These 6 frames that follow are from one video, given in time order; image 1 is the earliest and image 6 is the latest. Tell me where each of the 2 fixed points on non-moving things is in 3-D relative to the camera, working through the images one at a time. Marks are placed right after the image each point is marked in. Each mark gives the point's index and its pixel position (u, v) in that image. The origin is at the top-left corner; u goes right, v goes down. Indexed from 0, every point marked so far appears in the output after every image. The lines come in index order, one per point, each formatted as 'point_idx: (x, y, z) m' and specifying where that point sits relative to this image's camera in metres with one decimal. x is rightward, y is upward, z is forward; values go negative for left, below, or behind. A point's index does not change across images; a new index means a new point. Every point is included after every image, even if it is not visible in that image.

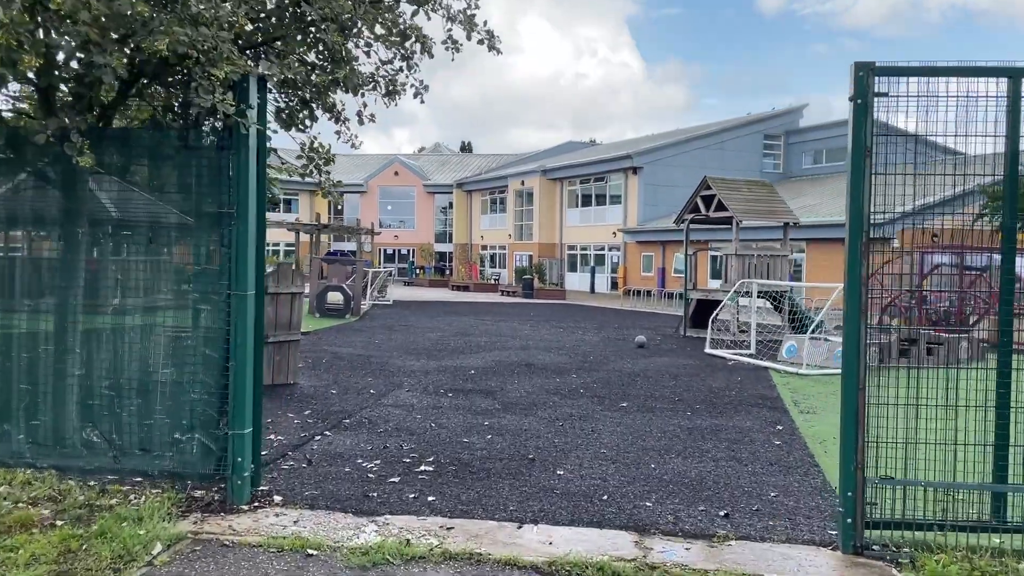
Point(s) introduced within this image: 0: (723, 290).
0: (+3.9, 0.0, +16.2) m
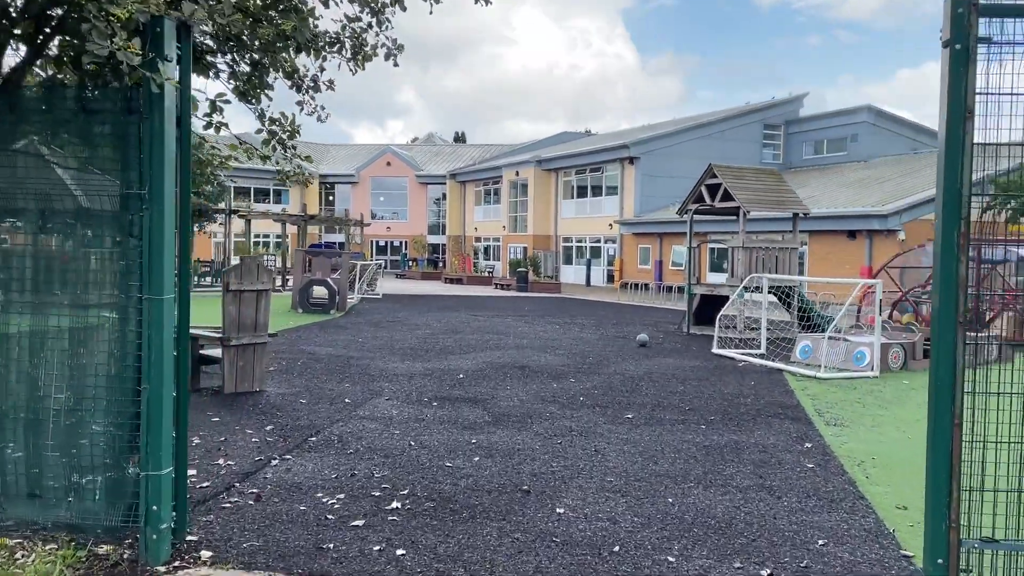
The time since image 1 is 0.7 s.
0: (+3.8, +0.1, +15.2) m
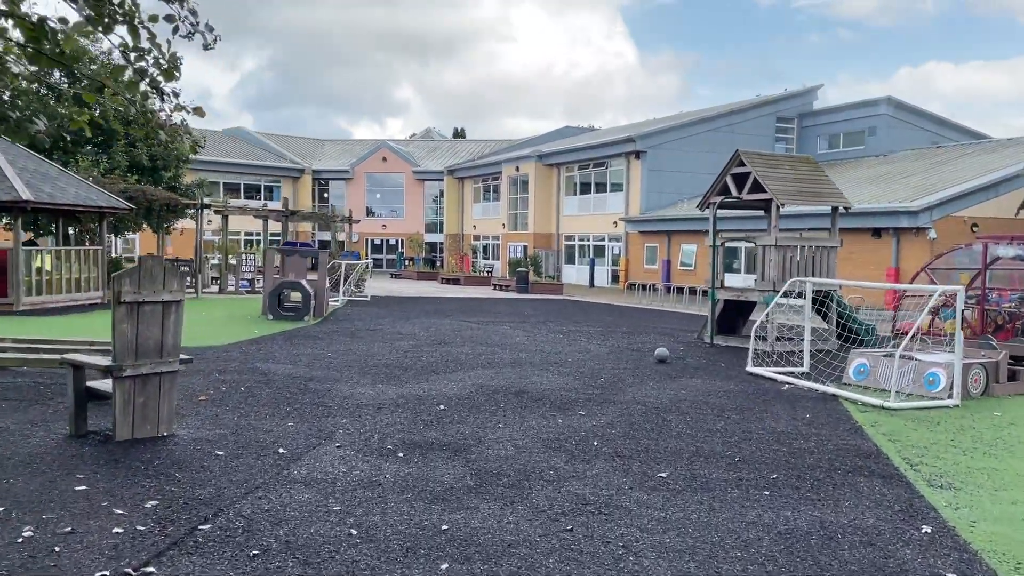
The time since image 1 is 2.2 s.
0: (+3.8, 0.0, +13.2) m
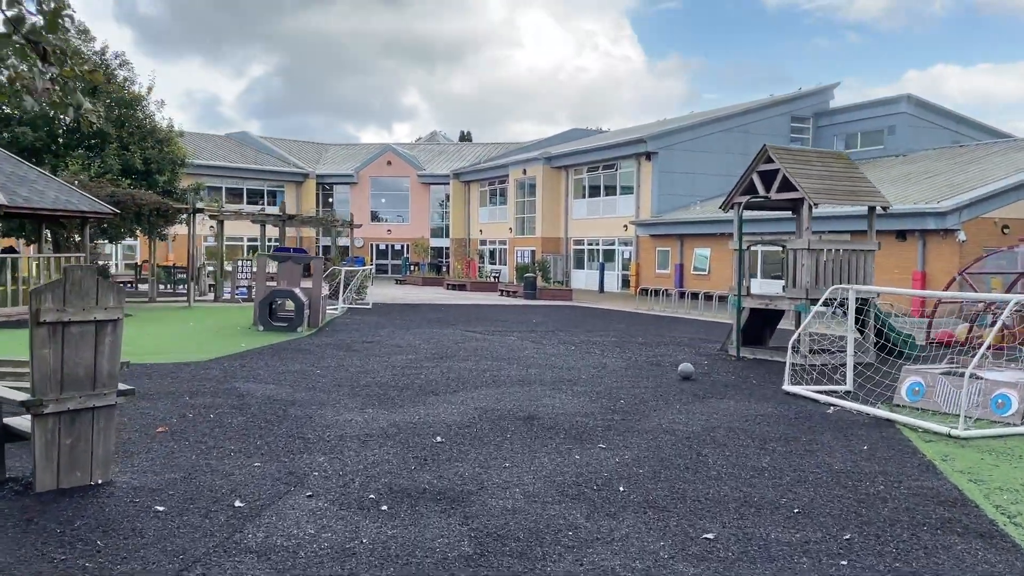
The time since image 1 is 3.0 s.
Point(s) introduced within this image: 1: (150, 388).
0: (+3.9, -0.1, +12.1) m
1: (-3.7, -1.0, +8.9) m
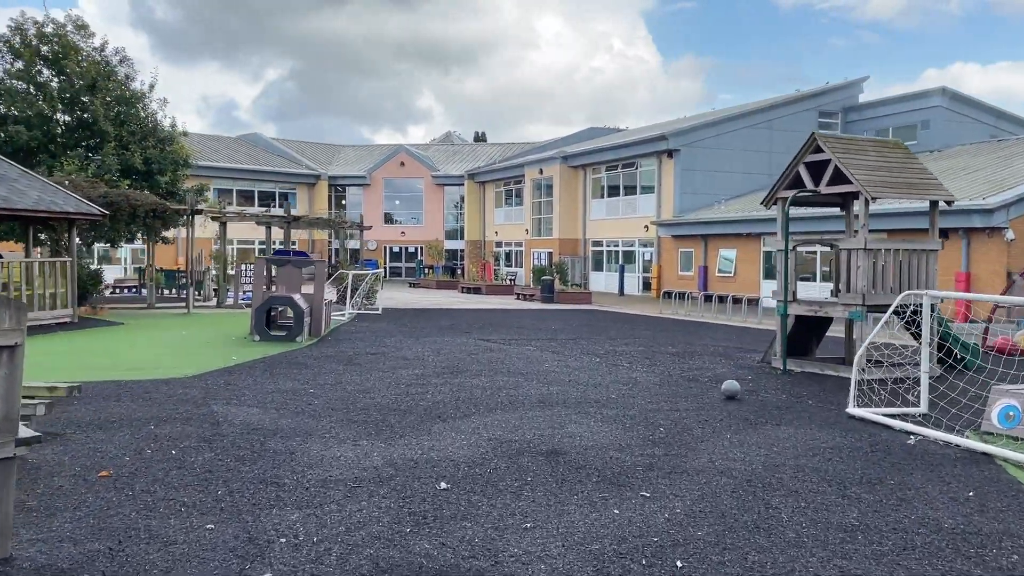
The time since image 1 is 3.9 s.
0: (+4.1, -0.2, +10.8) m
1: (-3.5, -1.1, +7.7) m
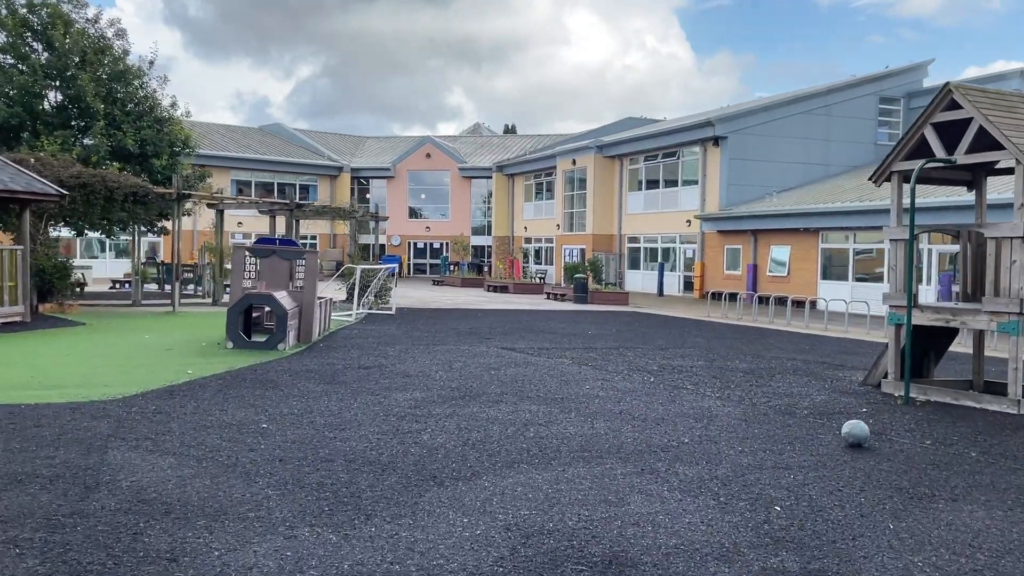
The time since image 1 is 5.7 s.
0: (+4.4, -0.2, +8.0) m
1: (-3.4, -1.1, +5.2) m
